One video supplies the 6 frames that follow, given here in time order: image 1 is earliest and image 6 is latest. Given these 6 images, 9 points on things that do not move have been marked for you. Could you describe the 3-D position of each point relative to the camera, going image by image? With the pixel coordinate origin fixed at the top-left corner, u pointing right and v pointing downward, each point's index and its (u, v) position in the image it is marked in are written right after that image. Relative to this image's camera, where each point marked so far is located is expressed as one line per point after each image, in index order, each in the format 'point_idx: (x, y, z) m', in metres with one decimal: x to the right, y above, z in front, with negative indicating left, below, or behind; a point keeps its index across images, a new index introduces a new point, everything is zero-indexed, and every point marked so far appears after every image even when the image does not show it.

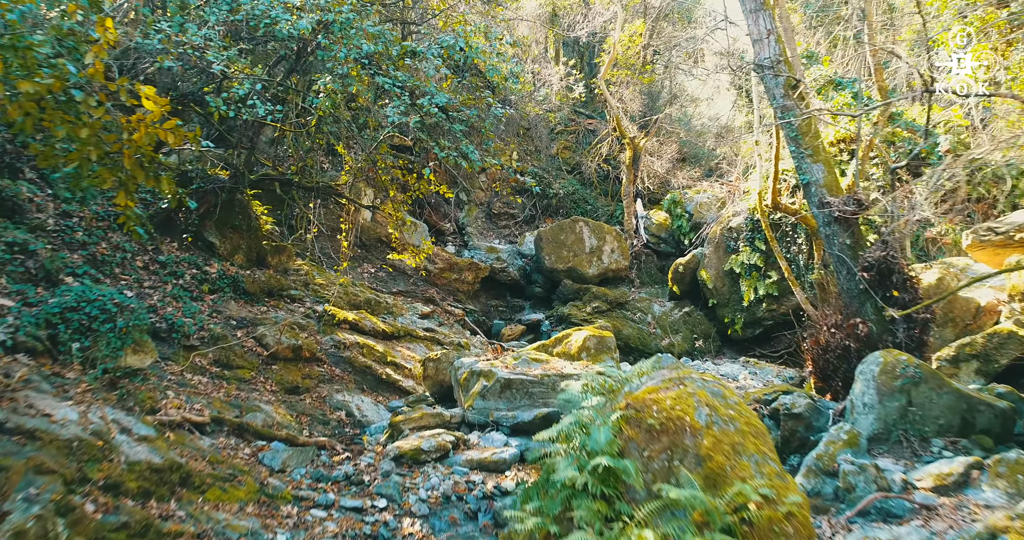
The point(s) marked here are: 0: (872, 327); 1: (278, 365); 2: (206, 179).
0: (+2.5, -0.4, +5.3) m
1: (-1.8, -0.7, +5.7) m
2: (-2.6, +0.8, +6.4) m
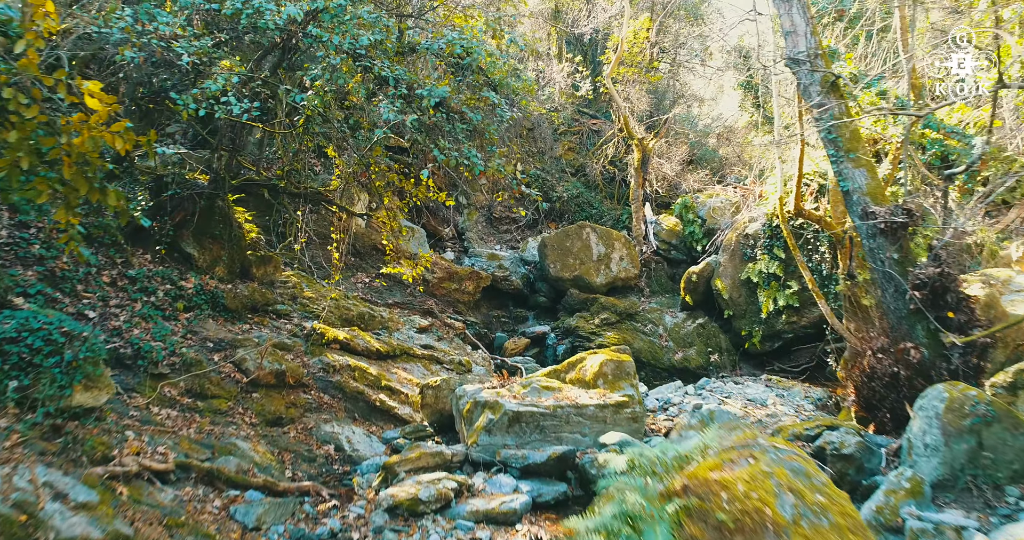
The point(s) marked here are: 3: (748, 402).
0: (+2.6, -0.5, +4.7) m
1: (-1.7, -0.8, +5.1) m
2: (-2.5, +0.7, +5.8) m
3: (+1.9, -1.1, +6.1) m
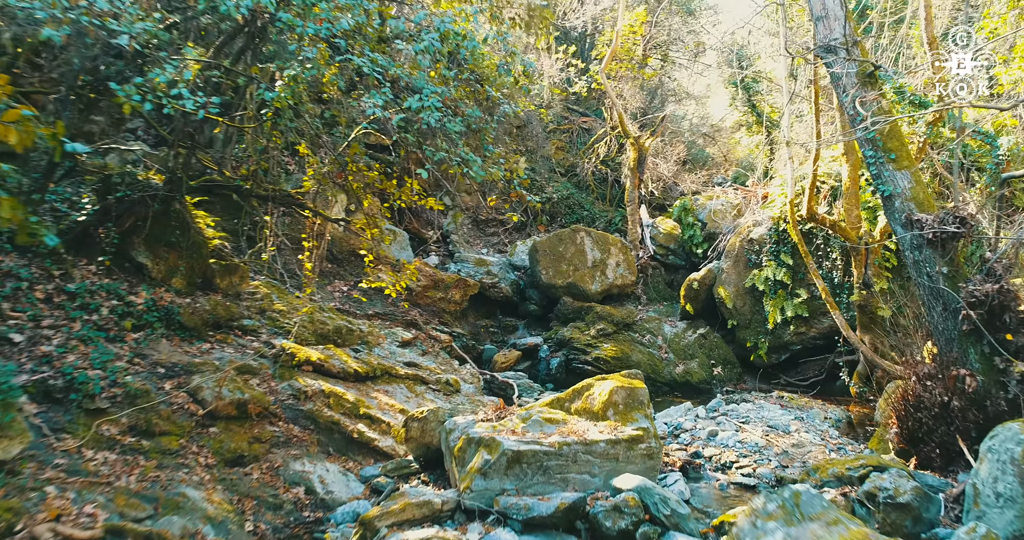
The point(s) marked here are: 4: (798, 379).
0: (+2.6, -0.6, +4.1) m
1: (-1.7, -0.9, +4.4) m
2: (-2.6, +0.6, +5.1) m
3: (+1.9, -1.2, +5.5) m
4: (+3.3, -1.3, +8.7) m
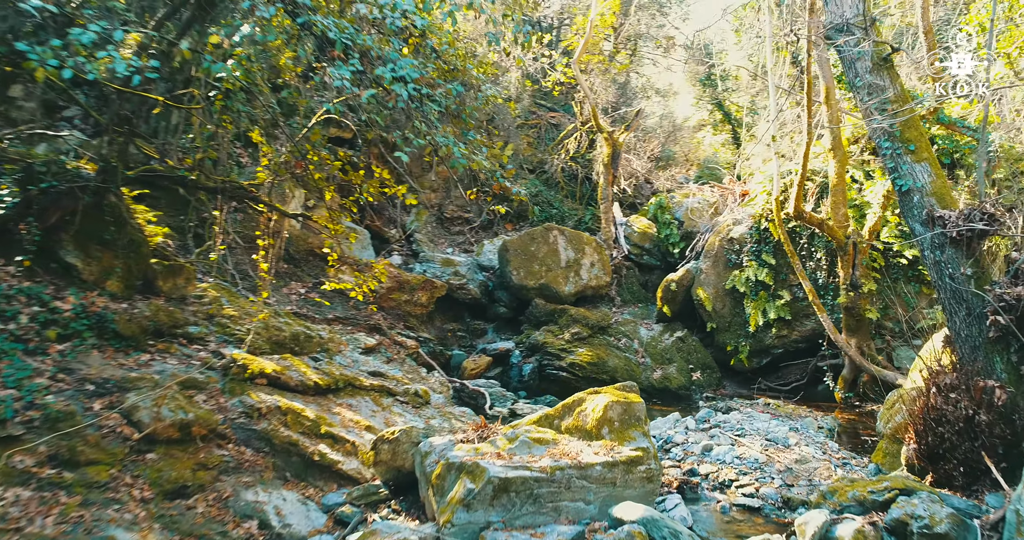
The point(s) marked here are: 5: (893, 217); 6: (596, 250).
0: (+2.5, -0.6, +3.8) m
1: (-1.8, -0.9, +3.8) m
2: (-2.7, +0.6, +4.5) m
3: (+1.7, -1.2, +5.2) m
4: (+3.0, -1.3, +8.4) m
5: (+3.7, +0.5, +7.3) m
6: (+1.1, +0.3, +9.5) m
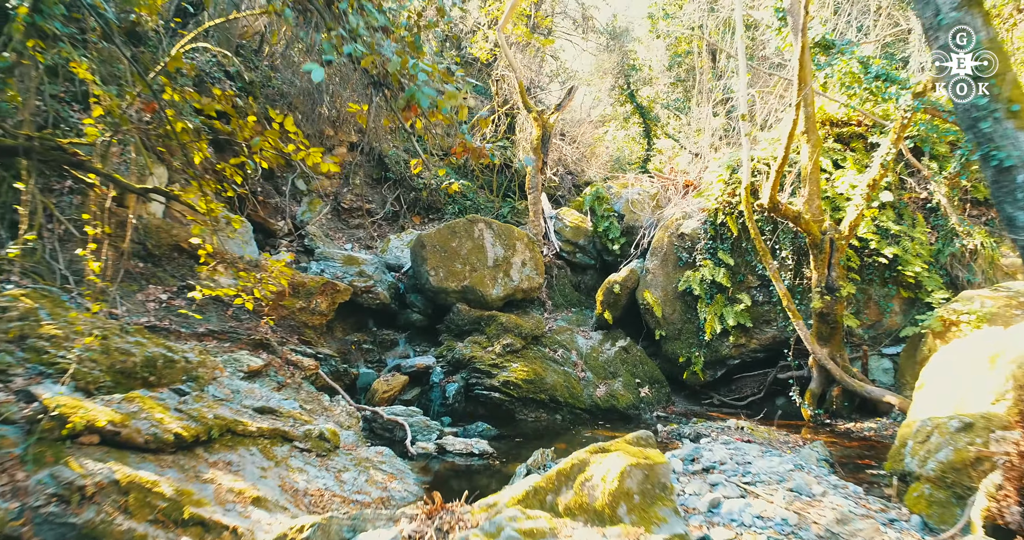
0: (+2.4, -0.6, +2.8) m
1: (-1.8, -0.9, +2.2) m
2: (-2.8, +0.6, +2.7) m
3: (+1.5, -1.2, +4.0) m
4: (+2.2, -1.3, +7.4) m
5: (+3.1, +0.5, +6.4) m
6: (+0.1, +0.3, +8.2) m
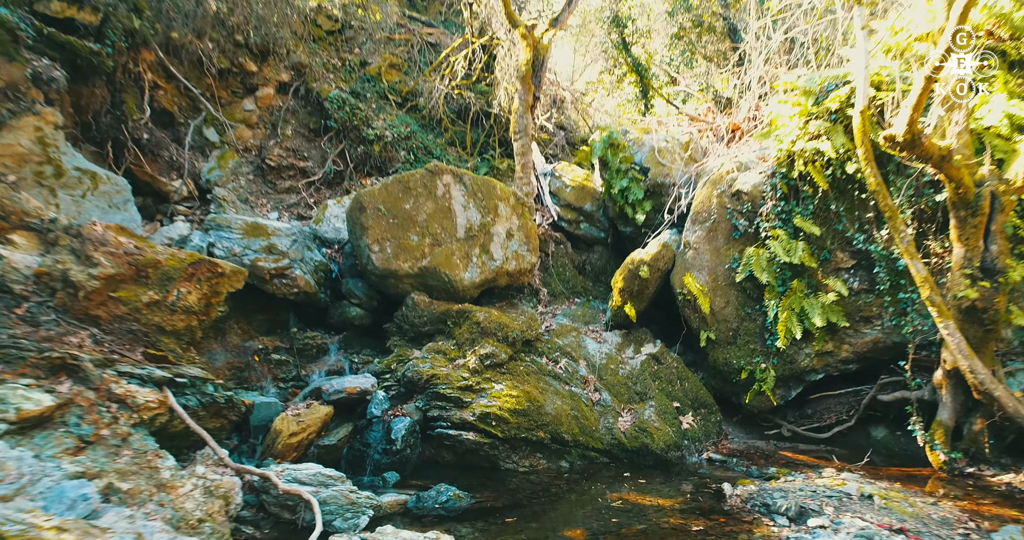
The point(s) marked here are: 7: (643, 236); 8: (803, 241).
0: (+2.4, -0.5, +0.5) m
1: (-1.8, -0.9, -0.2) m
2: (-2.8, +0.6, +0.3) m
3: (+1.4, -1.1, +1.7) m
4: (+2.1, -1.1, +5.1) m
5: (+3.0, +0.7, +4.2) m
6: (0.0, +0.5, +5.9) m
7: (+1.1, +0.3, +6.6) m
8: (+1.9, +0.2, +4.9) m
